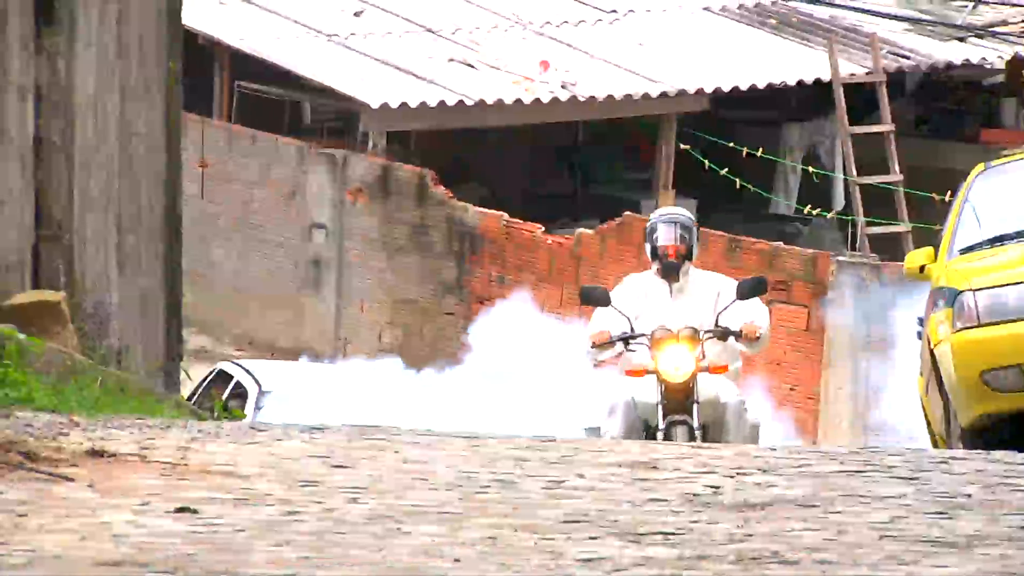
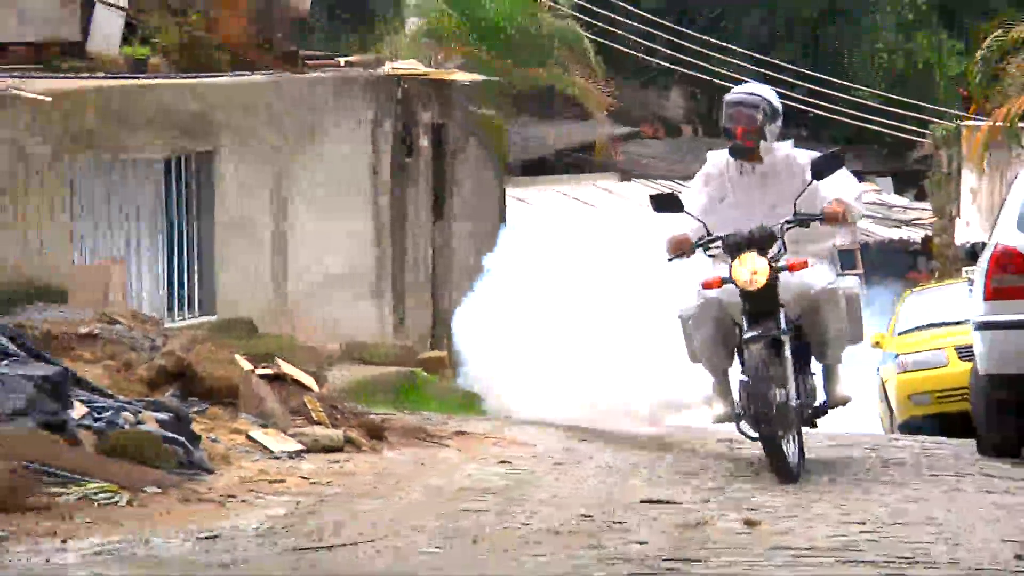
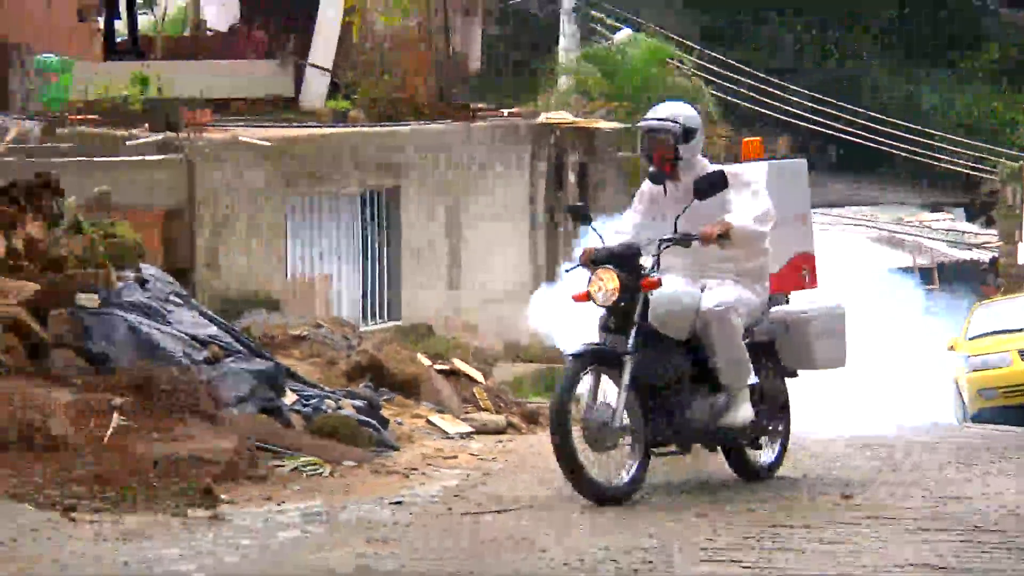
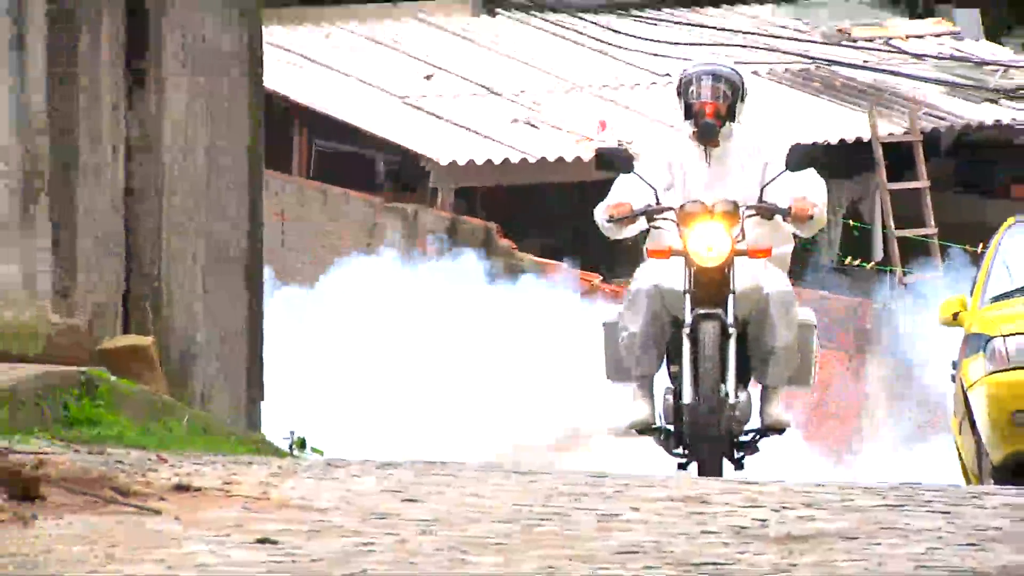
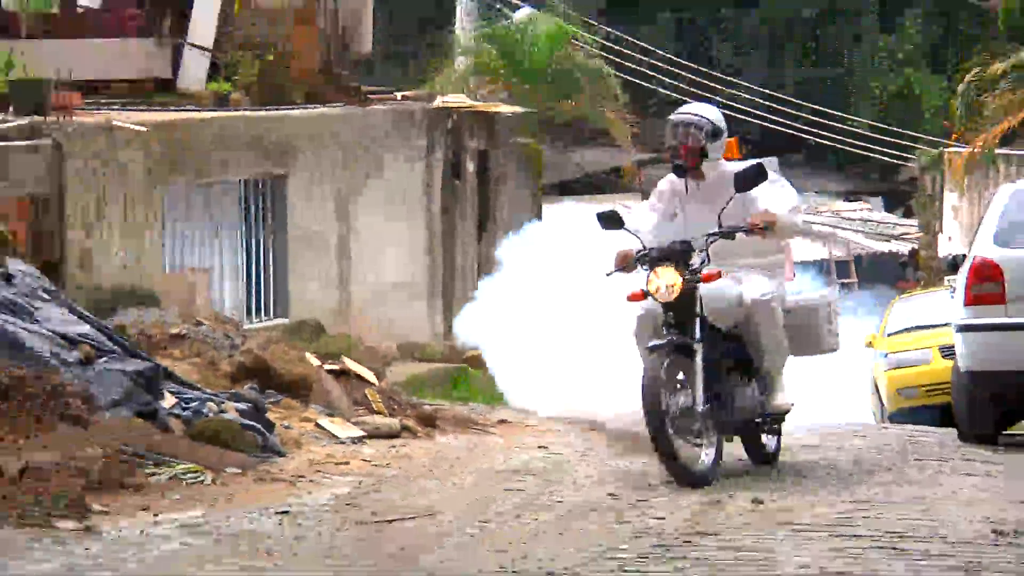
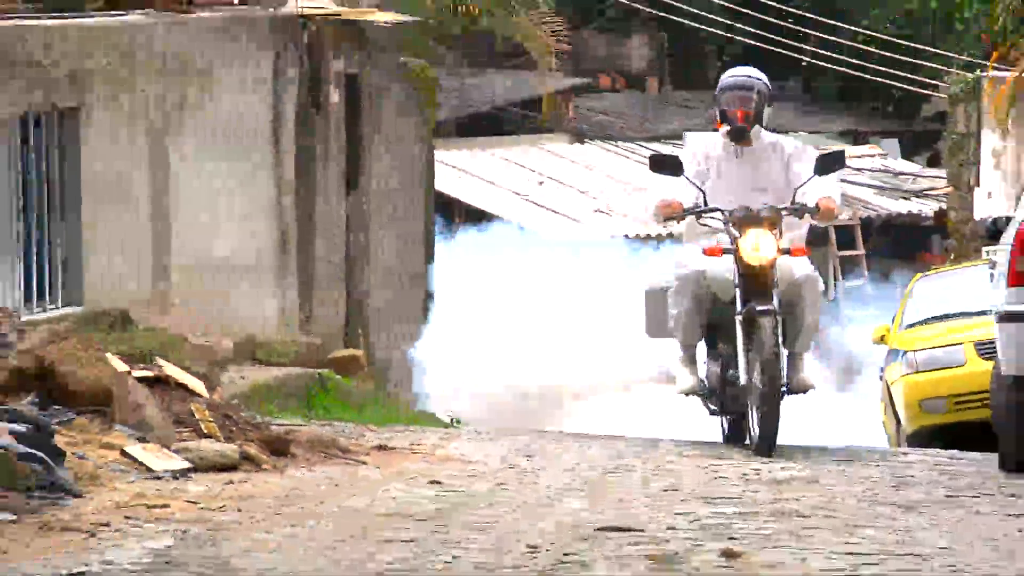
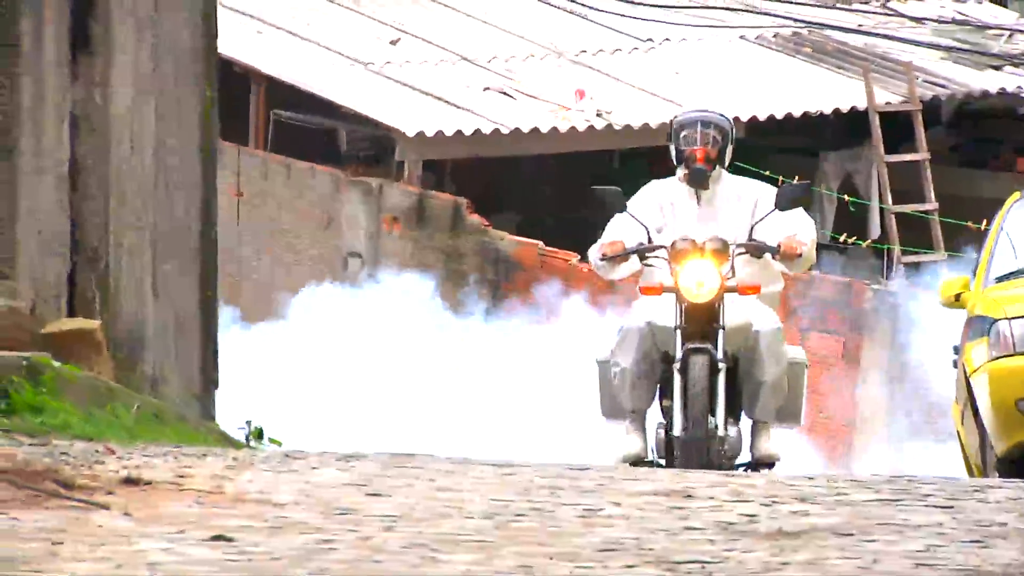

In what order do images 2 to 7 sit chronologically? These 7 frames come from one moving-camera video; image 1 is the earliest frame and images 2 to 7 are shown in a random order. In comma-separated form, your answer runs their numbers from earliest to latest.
7, 4, 6, 2, 5, 3
